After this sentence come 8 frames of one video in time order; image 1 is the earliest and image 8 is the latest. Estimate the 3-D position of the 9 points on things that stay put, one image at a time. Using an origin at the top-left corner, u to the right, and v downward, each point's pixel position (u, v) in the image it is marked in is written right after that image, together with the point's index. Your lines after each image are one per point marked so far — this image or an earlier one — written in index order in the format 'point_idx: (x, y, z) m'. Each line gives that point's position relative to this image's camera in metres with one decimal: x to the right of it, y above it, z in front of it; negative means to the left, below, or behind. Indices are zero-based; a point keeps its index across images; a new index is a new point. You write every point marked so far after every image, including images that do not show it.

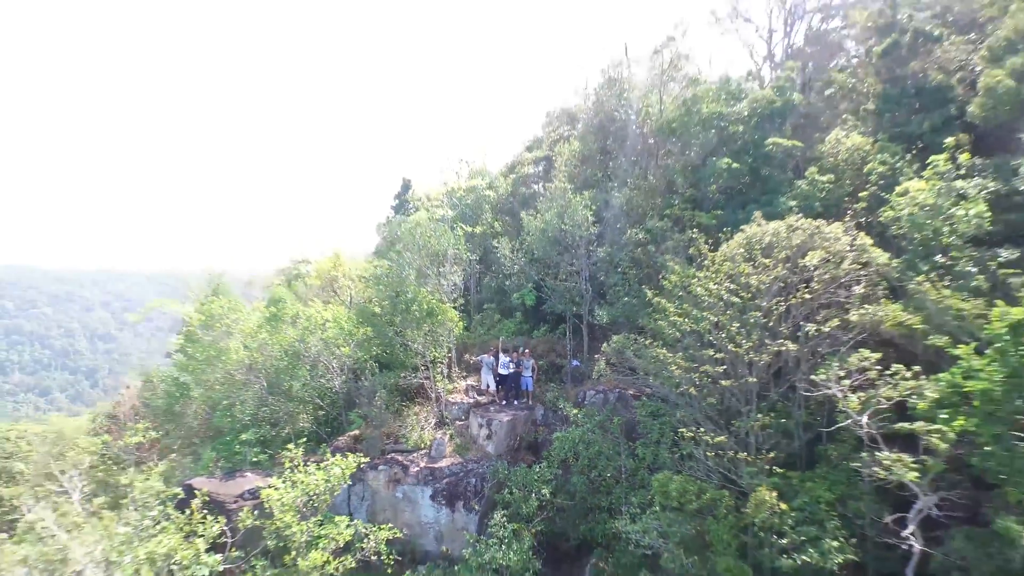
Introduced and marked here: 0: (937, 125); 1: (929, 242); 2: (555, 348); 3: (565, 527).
0: (+6.4, +2.4, +10.7) m
1: (+4.9, +0.6, +8.3) m
2: (+0.8, -1.1, +13.2) m
3: (+0.7, -3.2, +9.5) m
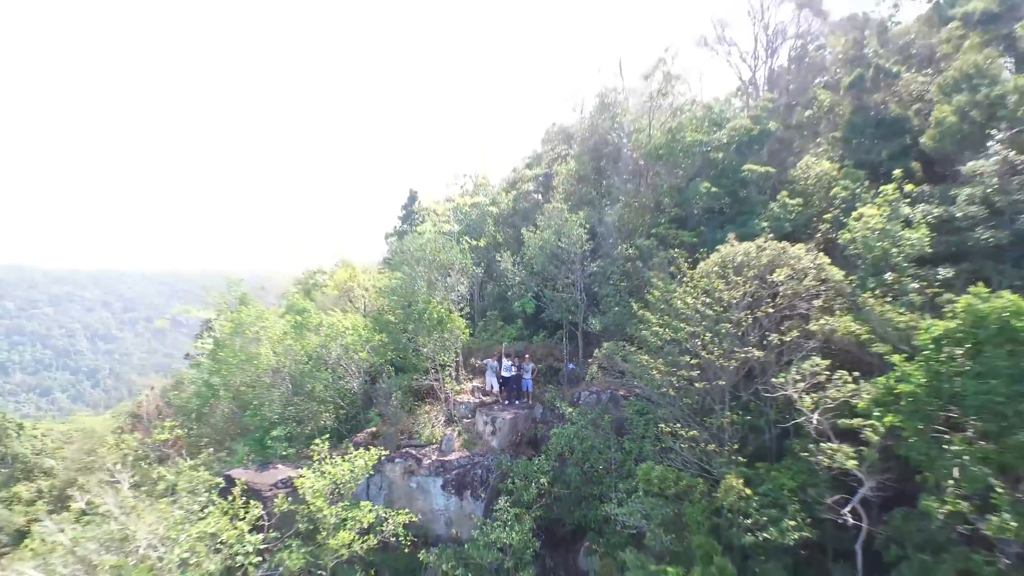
0: (+6.4, +2.3, +12.0) m
1: (+5.0, +0.4, +9.6) m
2: (+0.9, -1.3, +14.5) m
3: (+0.7, -3.4, +10.8) m
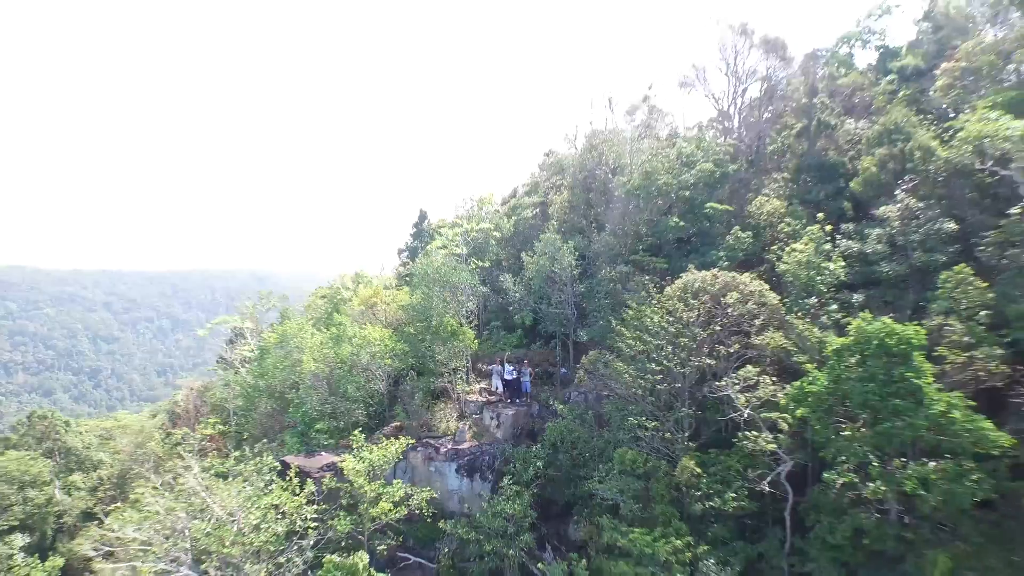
0: (+6.4, +1.9, +14.4) m
1: (+5.0, 0.0, +12.0) m
2: (+0.9, -1.7, +16.9) m
3: (+0.8, -3.7, +13.2) m
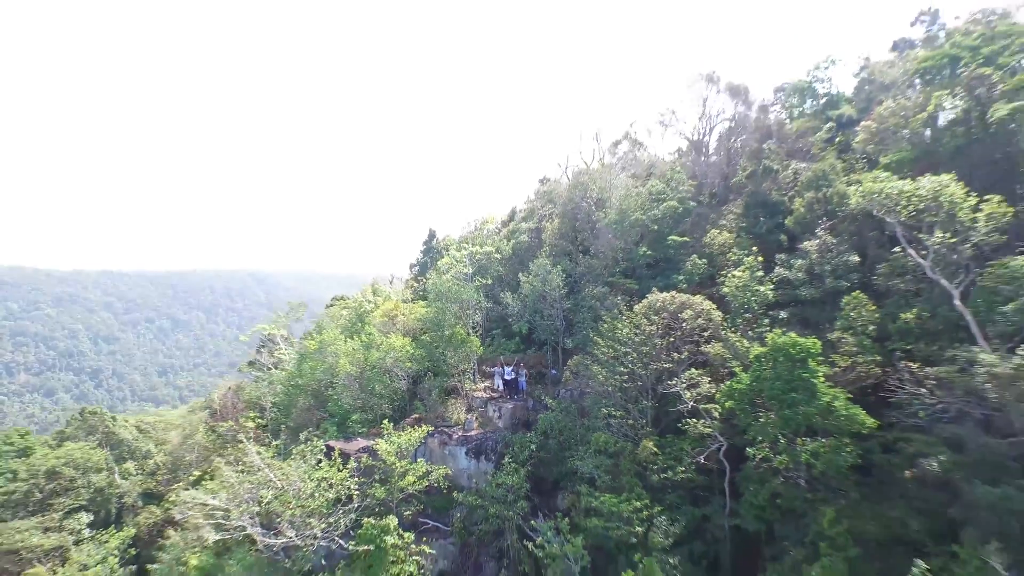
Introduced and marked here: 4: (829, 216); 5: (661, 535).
0: (+6.4, +1.5, +17.6) m
1: (+5.0, -0.4, +15.2) m
2: (+0.8, -2.1, +20.1) m
3: (+0.8, -4.1, +16.4) m
4: (+7.1, +1.7, +16.1) m
5: (+2.7, -4.5, +12.9) m
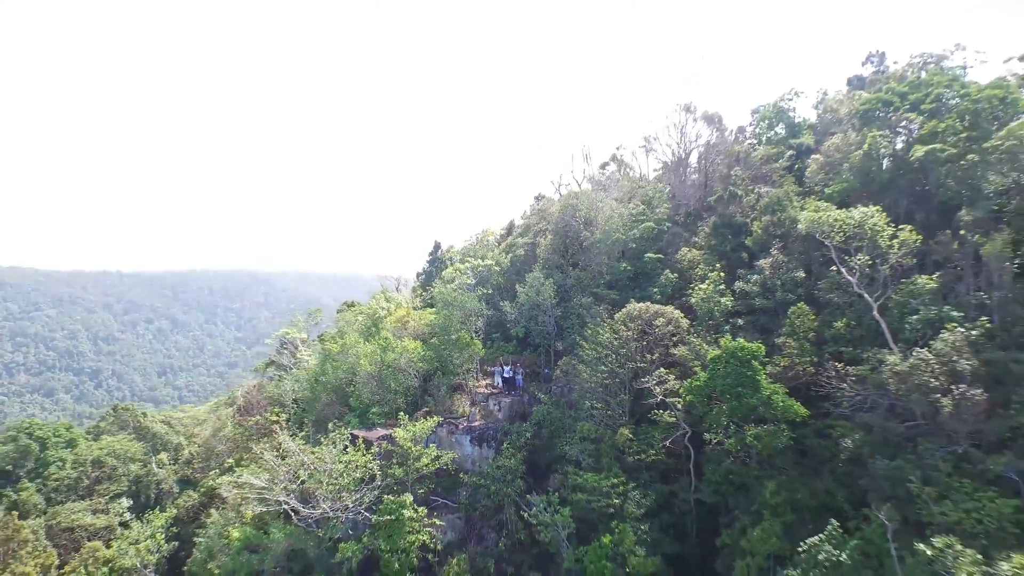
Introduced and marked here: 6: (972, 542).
0: (+6.4, +1.2, +20.3) m
1: (+4.9, -0.7, +17.9) m
2: (+0.8, -2.4, +22.8) m
3: (+0.7, -4.4, +19.1) m
4: (+7.0, +1.4, +18.9) m
5: (+2.7, -4.8, +15.6) m
6: (+7.5, -4.1, +11.7) m
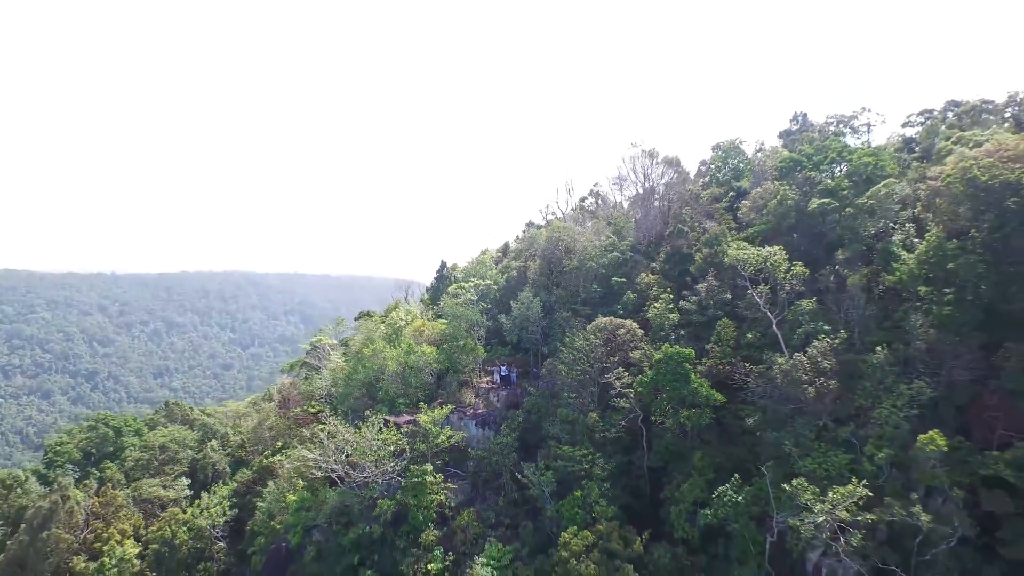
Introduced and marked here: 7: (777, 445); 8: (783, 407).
0: (+6.2, +0.6, +25.9) m
1: (+4.8, -1.3, +23.4) m
2: (+0.6, -3.0, +28.3) m
3: (+0.6, -5.0, +24.6) m
4: (+6.9, +0.8, +24.4) m
5: (+2.6, -5.4, +21.1) m
6: (+7.5, -4.7, +17.3) m
7: (+7.0, -4.1, +18.8) m
8: (+7.3, -3.2, +19.5) m
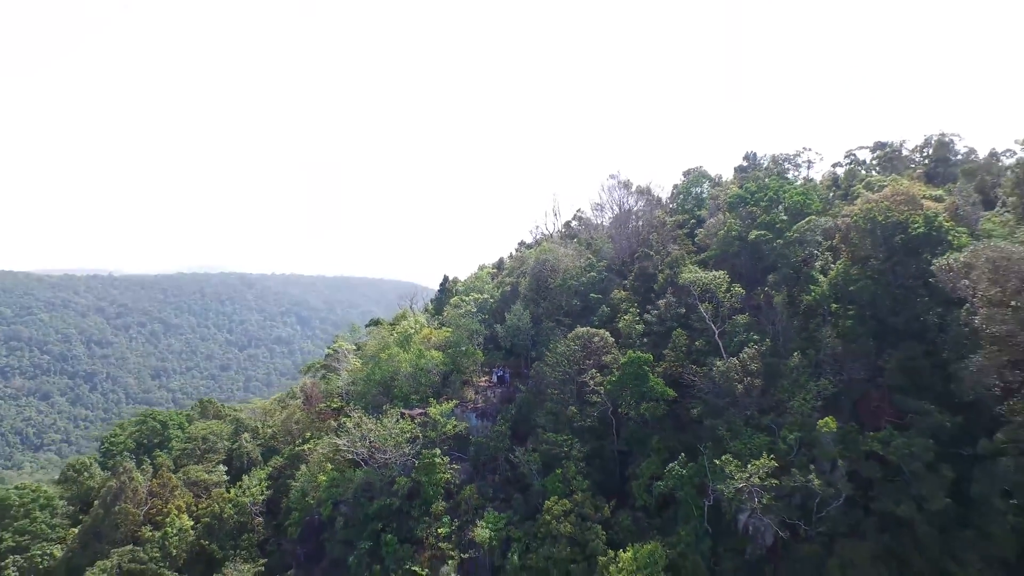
0: (+5.9, 0.0, +30.9) m
1: (+4.5, -1.9, +28.5) m
2: (+0.3, -3.6, +33.3) m
3: (+0.3, -5.7, +29.5) m
4: (+6.6, +0.2, +29.4) m
5: (+2.4, -6.0, +26.1) m
6: (+7.3, -5.3, +22.3) m
7: (+6.8, -4.8, +23.9) m
8: (+7.1, -3.8, +24.5) m
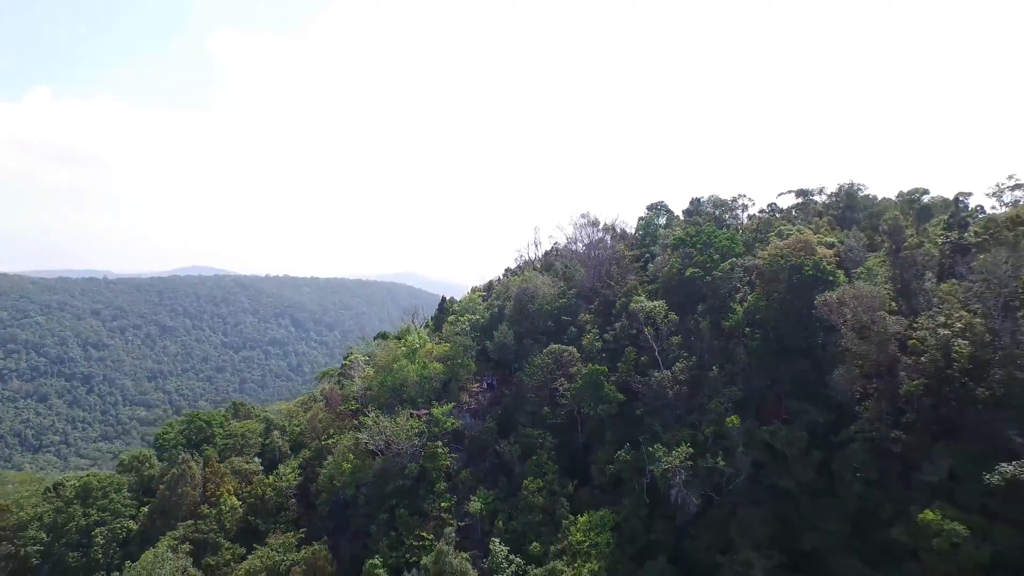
0: (+5.2, -1.3, +38.2) m
1: (+3.9, -3.1, +35.7) m
2: (-0.4, -4.8, +40.5) m
3: (-0.4, -6.9, +36.8) m
4: (+5.9, -1.1, +36.8) m
5: (+1.7, -7.2, +33.3) m
6: (+6.7, -6.6, +29.6) m
7: (+6.1, -6.0, +31.2) m
8: (+6.5, -5.1, +31.8) m
